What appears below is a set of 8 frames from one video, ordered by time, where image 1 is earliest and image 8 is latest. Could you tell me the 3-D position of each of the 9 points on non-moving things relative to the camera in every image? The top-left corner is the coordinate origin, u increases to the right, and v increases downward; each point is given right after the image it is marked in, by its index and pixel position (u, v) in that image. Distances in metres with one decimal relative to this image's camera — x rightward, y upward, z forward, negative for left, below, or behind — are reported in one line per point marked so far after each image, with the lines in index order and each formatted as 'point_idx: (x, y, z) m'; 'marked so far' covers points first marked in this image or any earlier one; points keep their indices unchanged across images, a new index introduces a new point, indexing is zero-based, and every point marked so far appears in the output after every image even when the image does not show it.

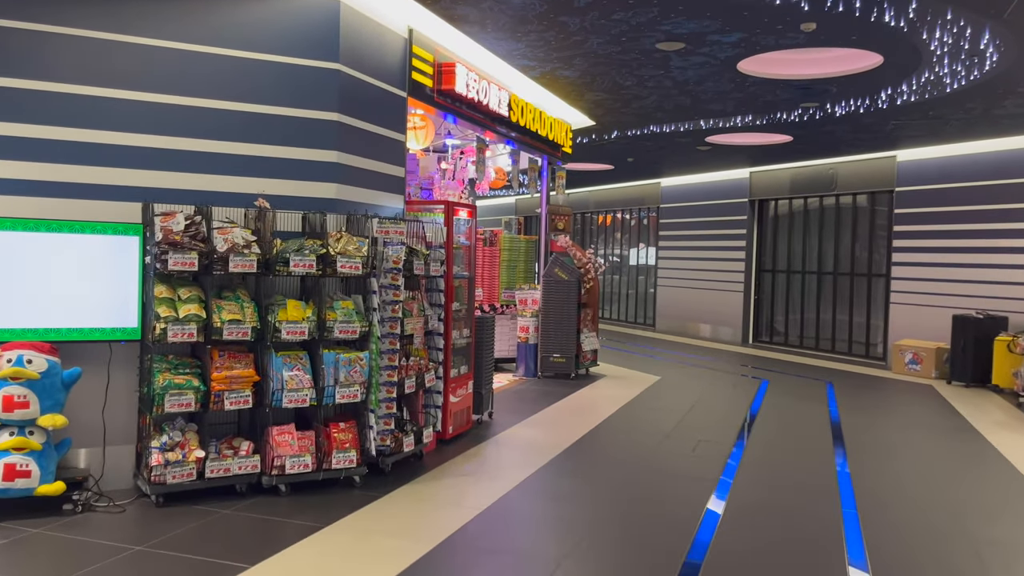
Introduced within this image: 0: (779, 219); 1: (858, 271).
0: (+4.2, +1.1, +12.6) m
1: (+4.8, +0.2, +11.3) m
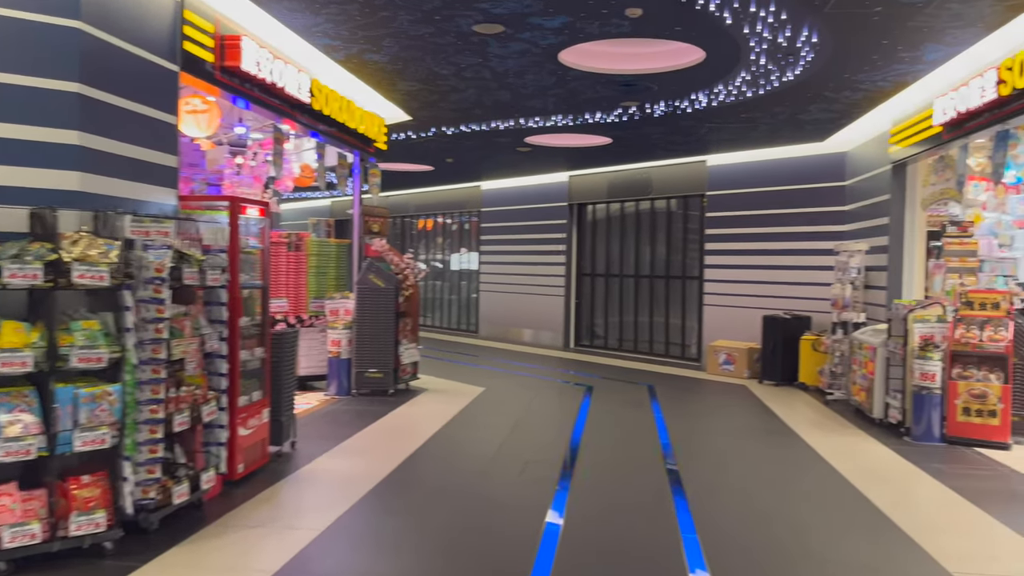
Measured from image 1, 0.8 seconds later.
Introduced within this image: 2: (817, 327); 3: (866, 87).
0: (+1.3, +1.0, +12.6) m
1: (+2.3, +0.2, +11.5) m
2: (+3.5, -0.5, +9.3) m
3: (+2.8, +1.6, +6.3) m
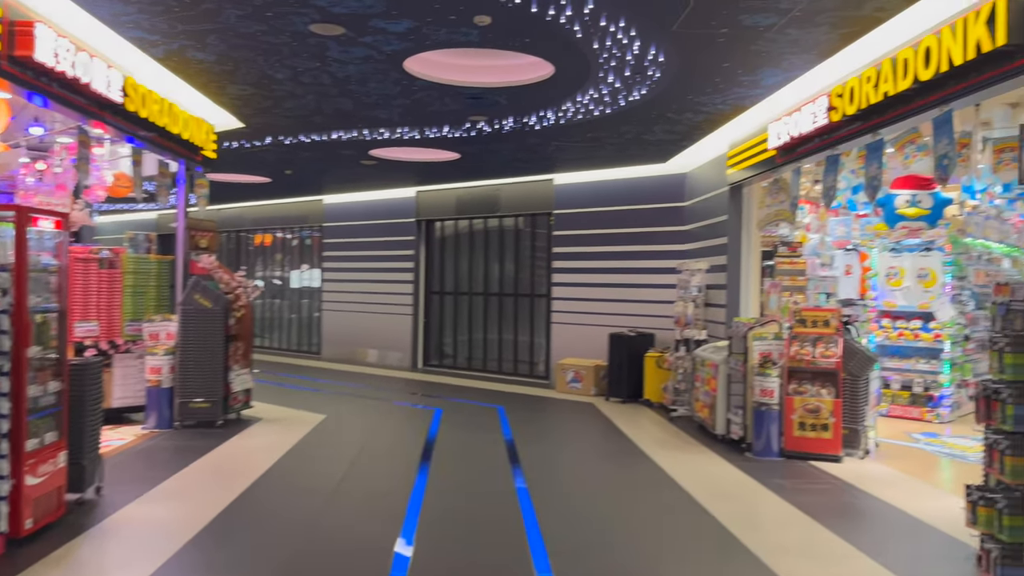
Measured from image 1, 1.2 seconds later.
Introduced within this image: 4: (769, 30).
0: (-1.0, +0.7, +12.3) m
1: (+0.1, -0.1, +11.4) m
2: (+1.8, -0.7, +9.5) m
3: (+1.6, +1.4, +6.5) m
4: (+1.4, +1.4, +4.4) m
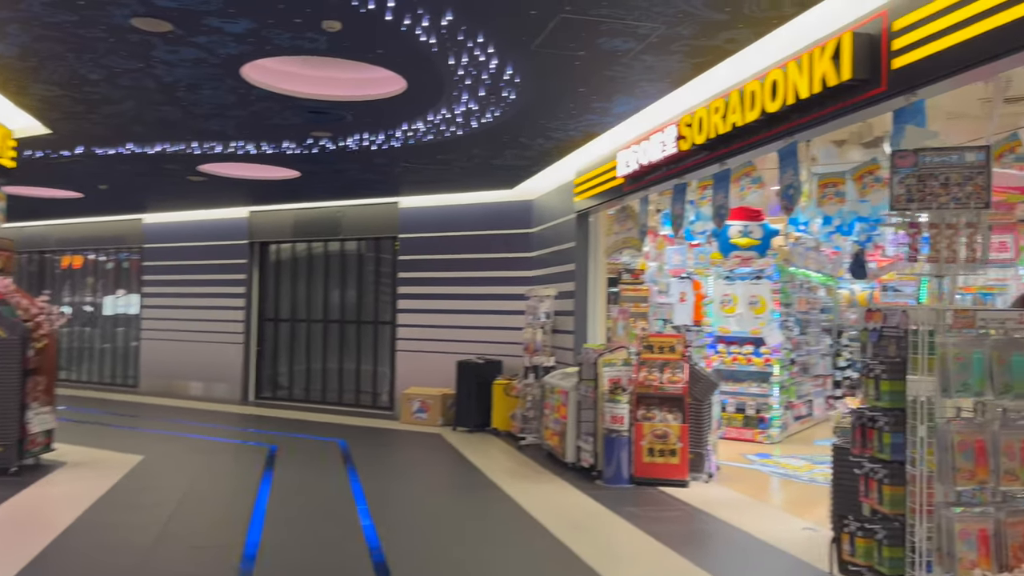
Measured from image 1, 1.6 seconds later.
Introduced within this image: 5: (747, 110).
0: (-3.3, +0.4, +11.6) m
1: (-2.0, -0.4, +10.9) m
2: (-0.1, -1.0, +9.4) m
3: (+0.4, +1.2, +6.4) m
4: (+0.6, +1.3, +4.4) m
5: (+1.3, +1.0, +4.5) m
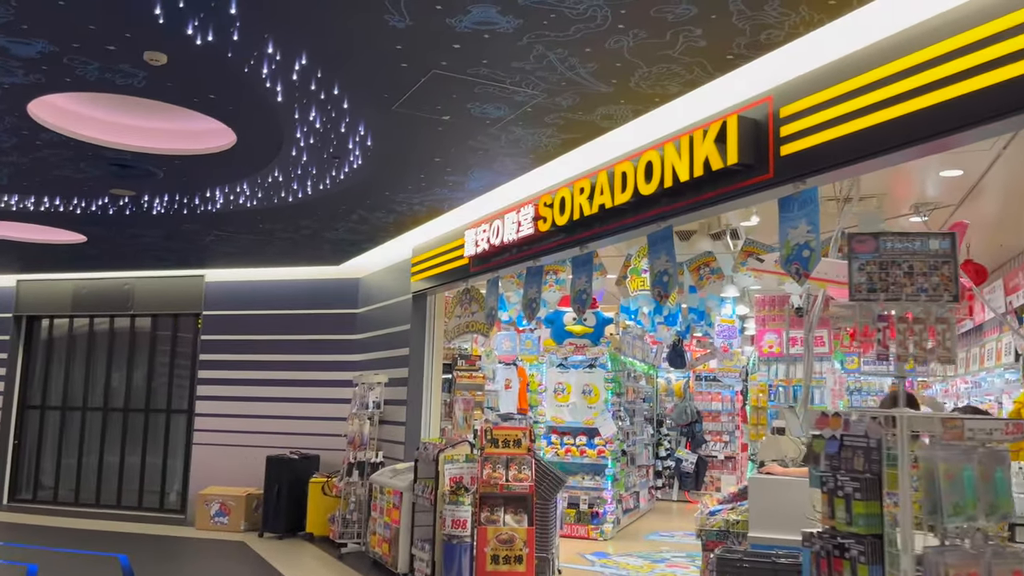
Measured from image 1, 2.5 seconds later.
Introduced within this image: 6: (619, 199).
0: (-5.7, -0.7, +10.0) m
1: (-4.2, -1.4, +9.5) m
2: (-2.0, -1.9, +8.5) m
3: (-0.8, +0.6, +5.9) m
4: (-0.1, +0.8, +4.0) m
5: (+0.6, +0.5, +4.3) m
6: (+0.6, +0.5, +4.2) m
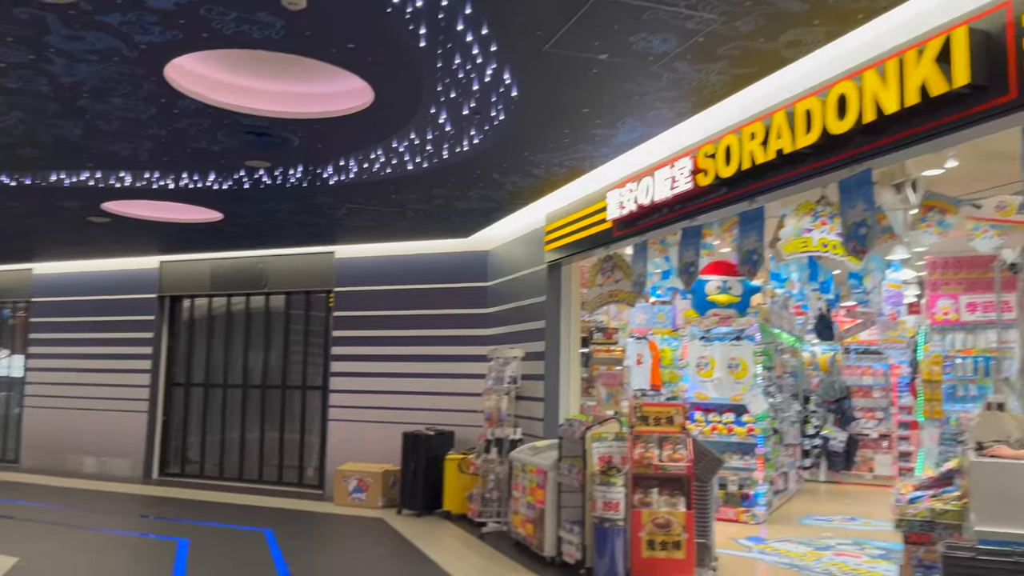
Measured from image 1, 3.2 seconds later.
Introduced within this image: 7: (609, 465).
0: (-4.0, -0.4, +10.3) m
1: (-2.7, -1.1, +9.6) m
2: (-0.5, -1.6, +8.3) m
3: (+0.2, +0.8, +5.6) m
4: (+0.6, +1.0, +3.6) m
5: (+1.3, +0.7, +3.7) m
6: (+1.3, +0.7, +3.7) m
7: (+0.6, -1.2, +5.3) m
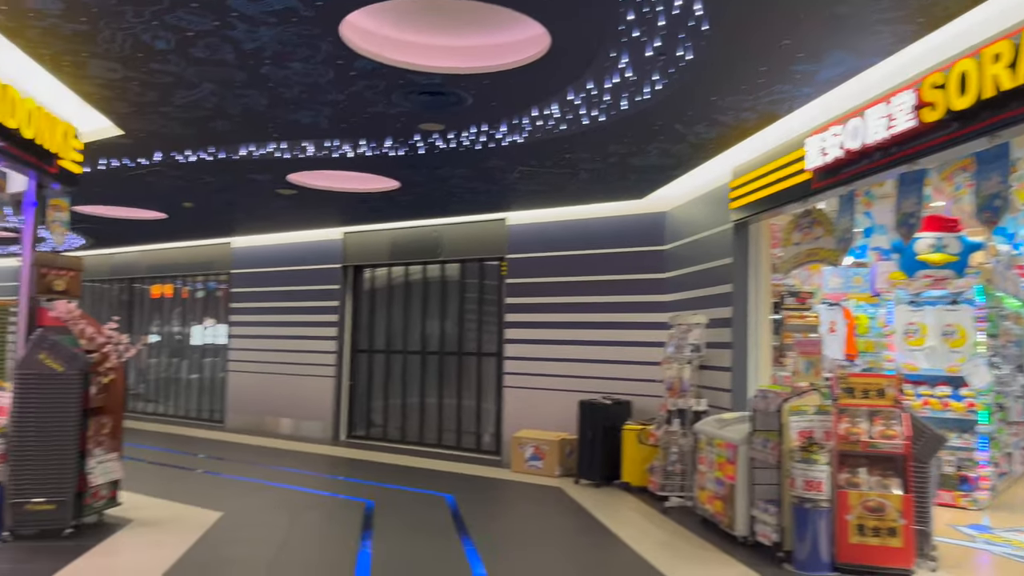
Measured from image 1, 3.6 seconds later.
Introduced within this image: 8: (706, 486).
0: (-1.8, 0.0, +10.6) m
1: (-0.6, -0.7, +9.7) m
2: (+1.2, -1.2, +8.0) m
3: (+1.3, +1.1, +5.1) m
4: (+1.4, +1.2, +3.0) m
5: (+2.1, +0.9, +3.0) m
6: (+2.1, +0.9, +3.0) m
7: (+1.8, -0.9, +4.8) m
8: (+1.4, -1.4, +5.9) m
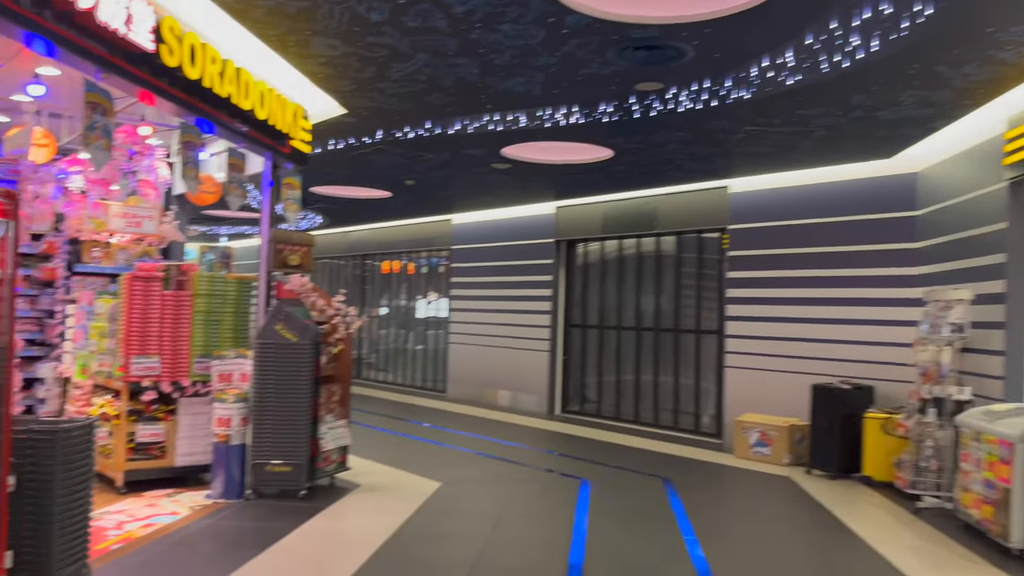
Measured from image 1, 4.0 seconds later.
0: (+1.0, +0.3, +10.4) m
1: (+2.0, -0.4, +9.3) m
2: (+3.3, -1.0, +7.1) m
3: (+2.6, +1.2, +4.2) m
4: (+2.1, +1.3, +2.2) m
5: (+2.8, +1.0, +2.1) m
6: (+2.8, +1.0, +2.1) m
7: (+3.0, -0.8, +3.9) m
8: (+2.9, -1.2, +5.1) m
